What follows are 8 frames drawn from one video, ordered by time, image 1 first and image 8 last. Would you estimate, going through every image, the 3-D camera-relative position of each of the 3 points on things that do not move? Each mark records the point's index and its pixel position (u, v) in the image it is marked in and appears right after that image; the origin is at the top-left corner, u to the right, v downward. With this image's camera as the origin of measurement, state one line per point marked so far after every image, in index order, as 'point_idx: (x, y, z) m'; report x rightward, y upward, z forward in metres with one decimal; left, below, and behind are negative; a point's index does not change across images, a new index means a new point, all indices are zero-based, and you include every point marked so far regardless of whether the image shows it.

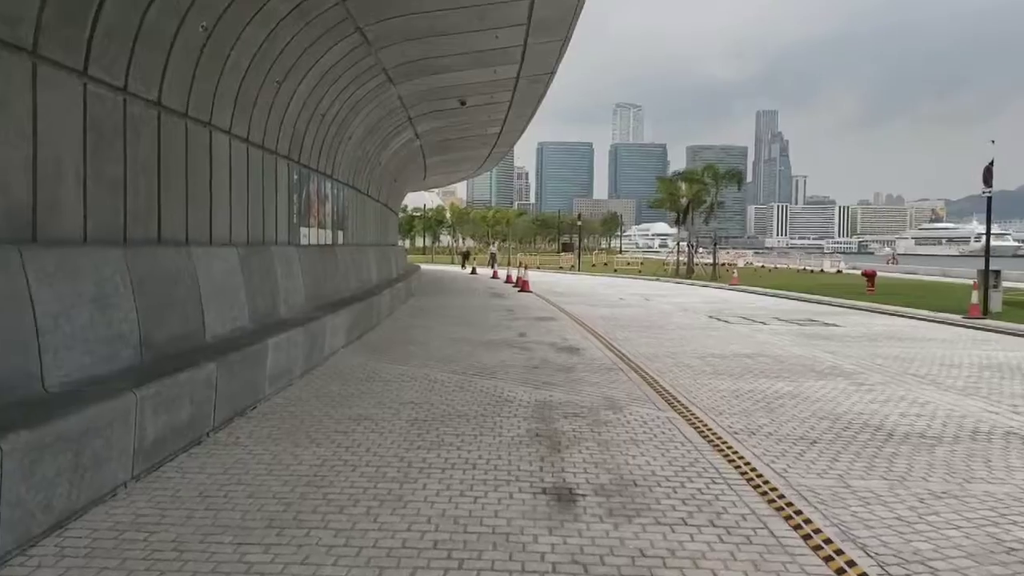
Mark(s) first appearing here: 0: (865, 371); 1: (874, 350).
0: (+4.4, -1.1, +11.8) m
1: (+5.6, -1.0, +14.7) m
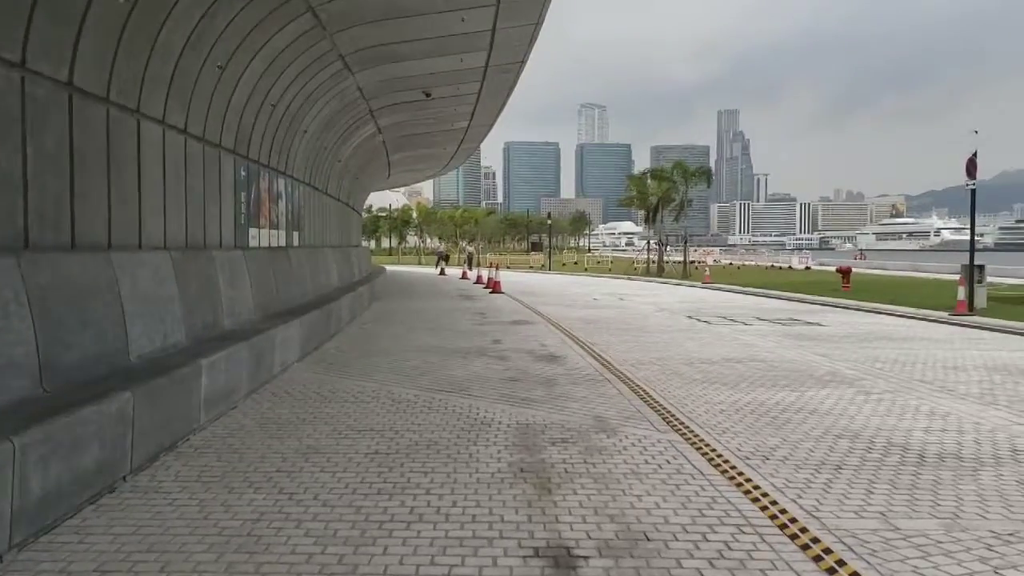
0: (+4.1, -1.0, +10.9) m
1: (+5.2, -0.9, +13.8) m
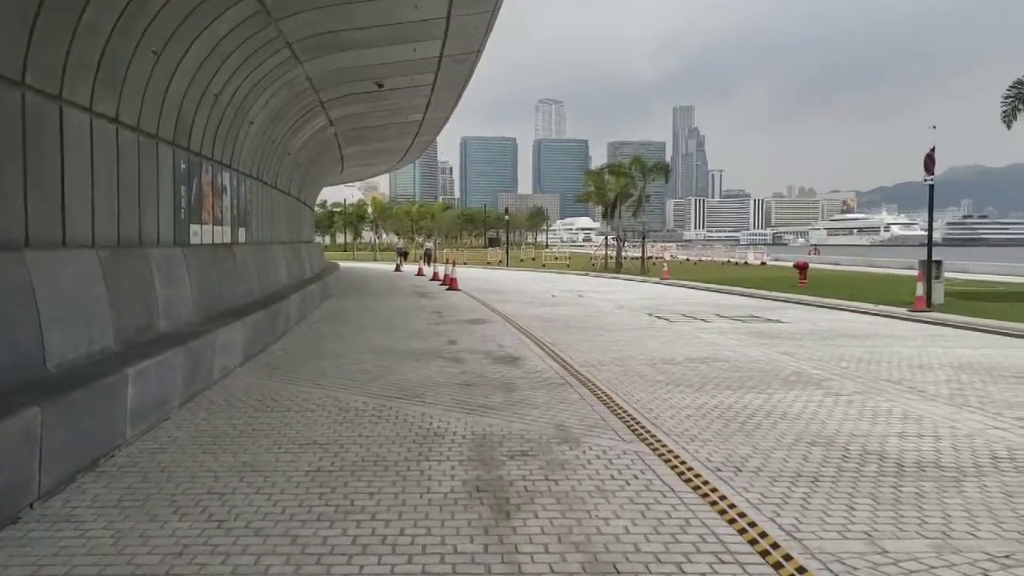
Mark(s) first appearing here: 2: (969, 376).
0: (+3.6, -1.0, +10.6) m
1: (+4.6, -0.9, +13.5) m
2: (+5.2, -1.0, +10.9) m
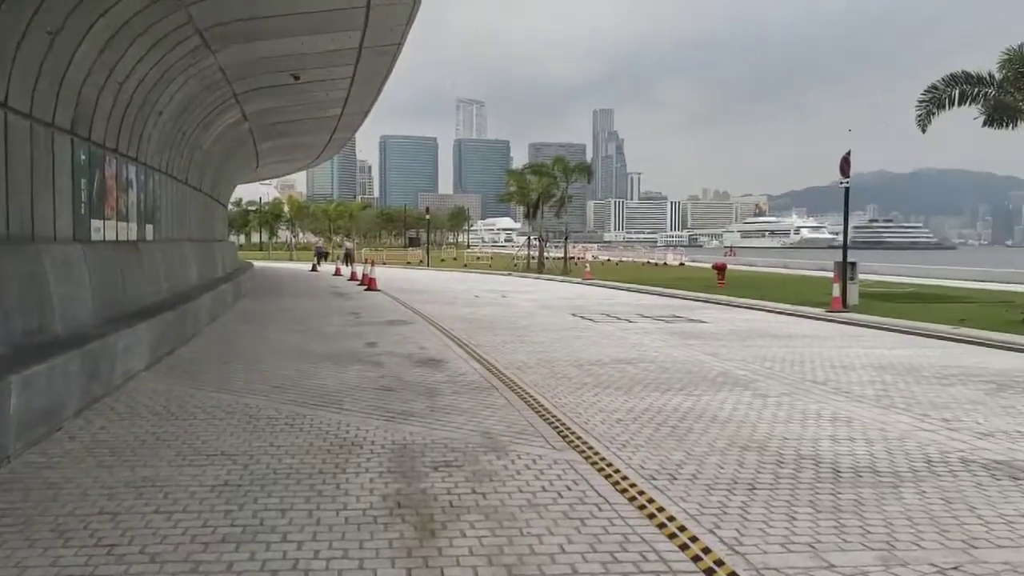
0: (+2.8, -1.0, +10.5) m
1: (+3.5, -0.9, +13.5) m
2: (+4.4, -1.0, +10.9) m
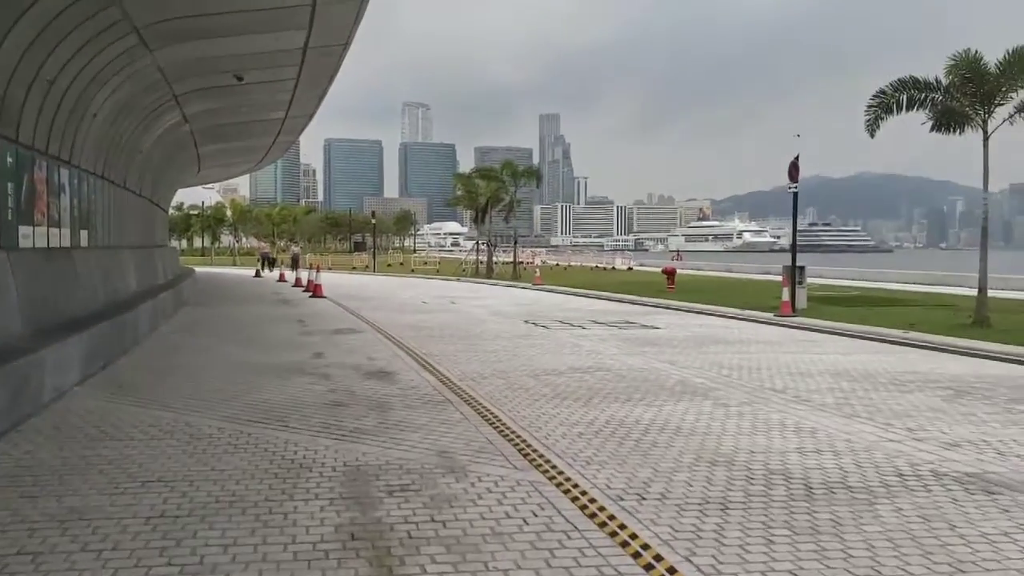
0: (+2.3, -1.1, +10.3) m
1: (+2.8, -1.0, +13.4) m
2: (+3.8, -1.1, +10.8) m
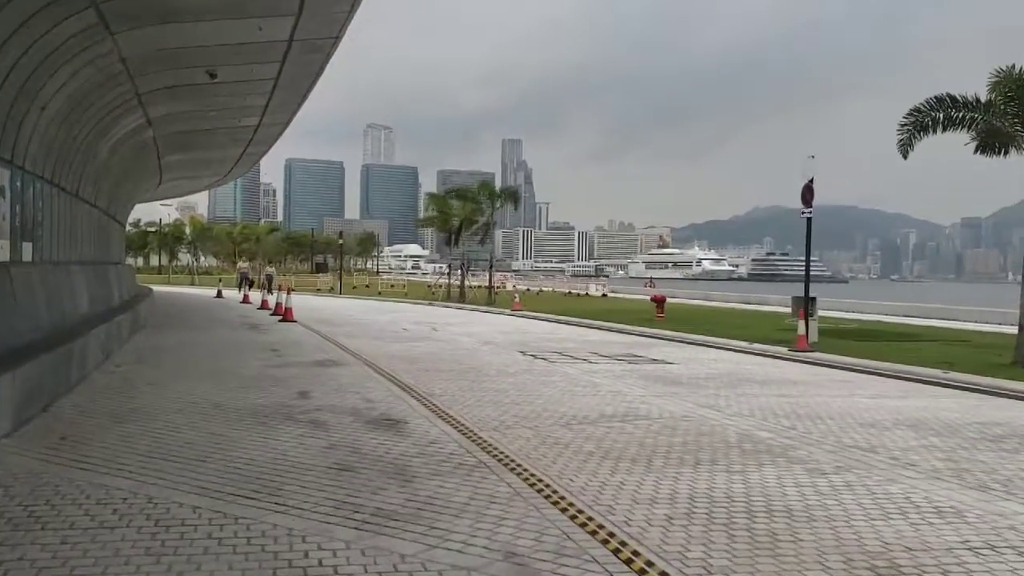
0: (+2.6, -1.4, +8.6) m
1: (+3.0, -1.4, +11.7) m
2: (+4.1, -1.5, +9.2) m
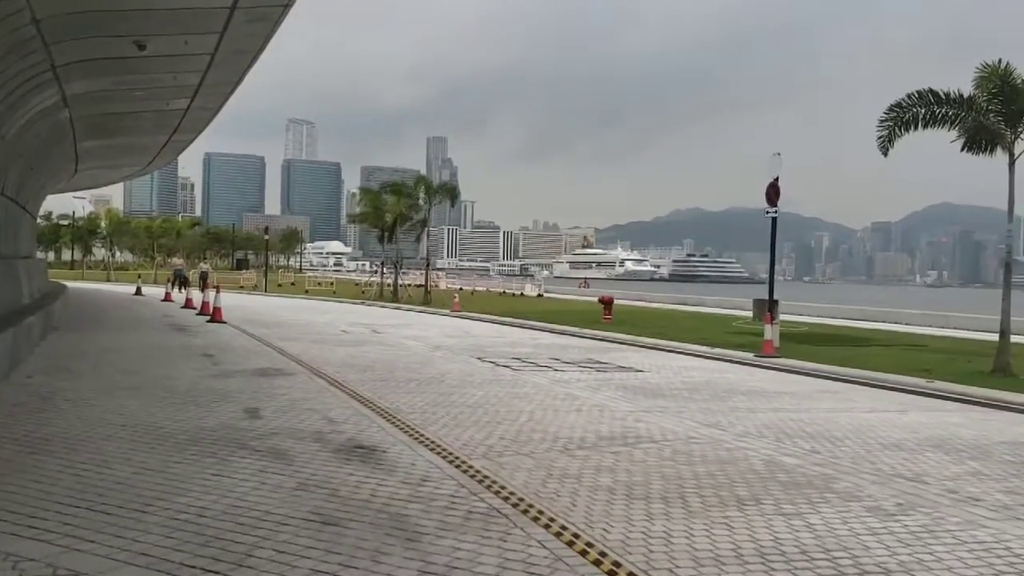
0: (+2.6, -1.5, +7.5) m
1: (+2.7, -1.5, +10.6) m
2: (+4.1, -1.5, +8.2) m
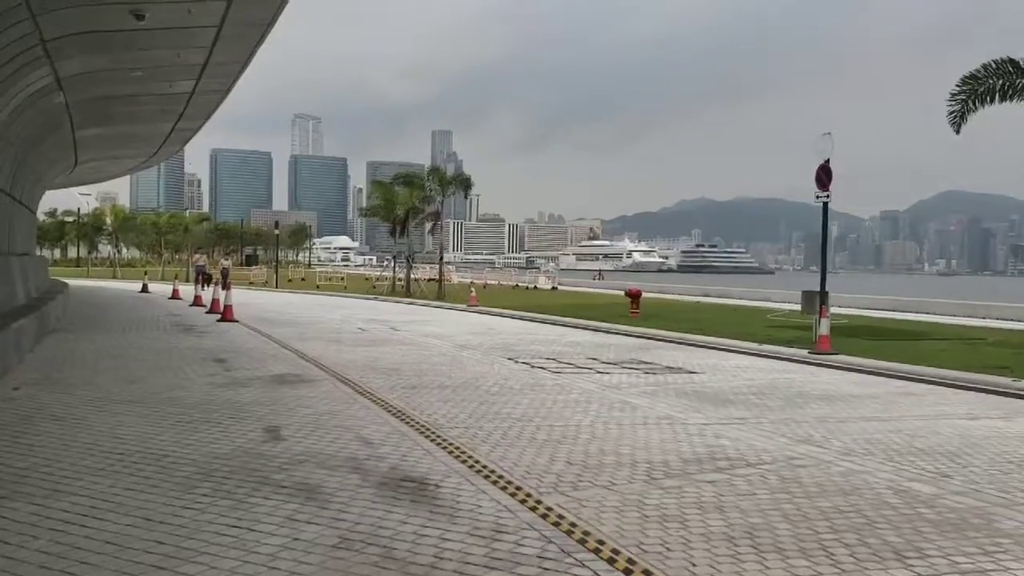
0: (+3.1, -1.4, +6.2) m
1: (+3.3, -1.4, +9.2) m
2: (+4.6, -1.5, +6.8) m
